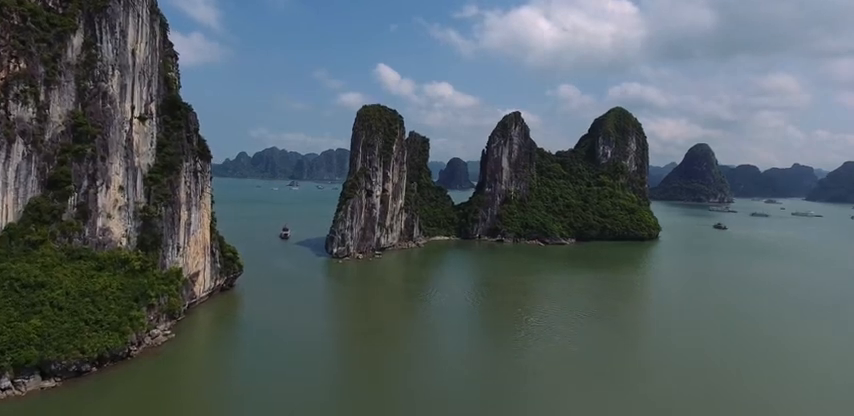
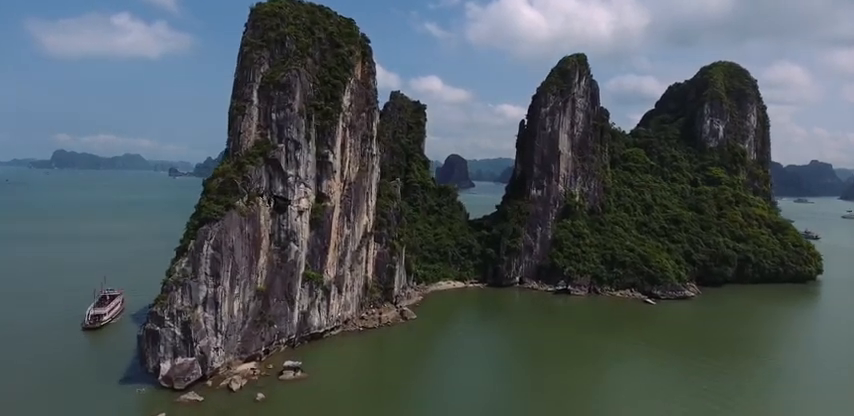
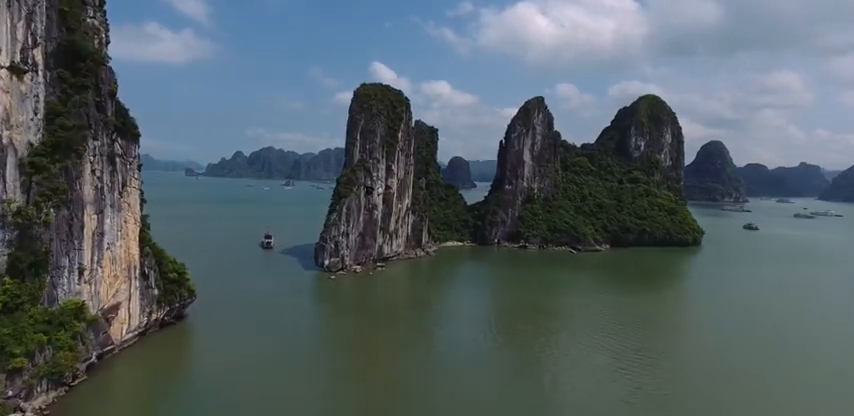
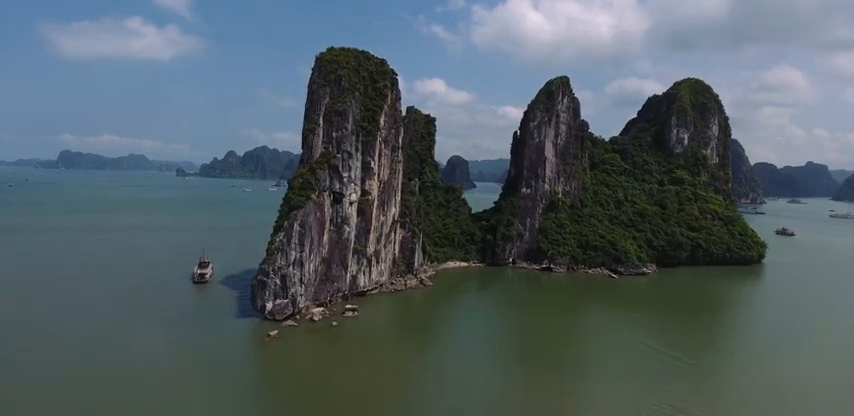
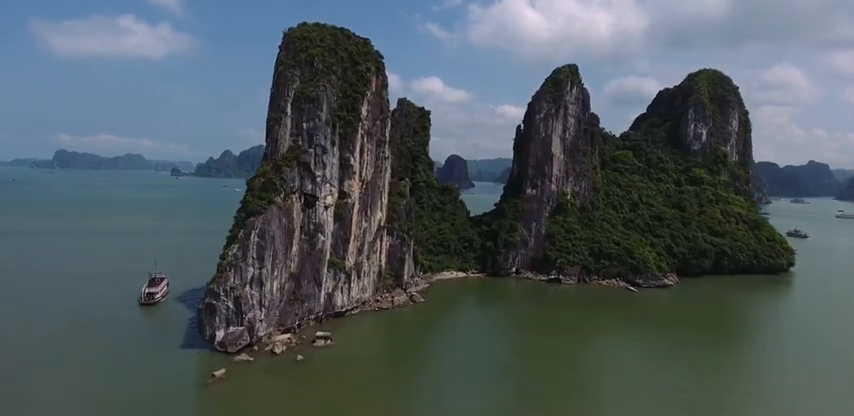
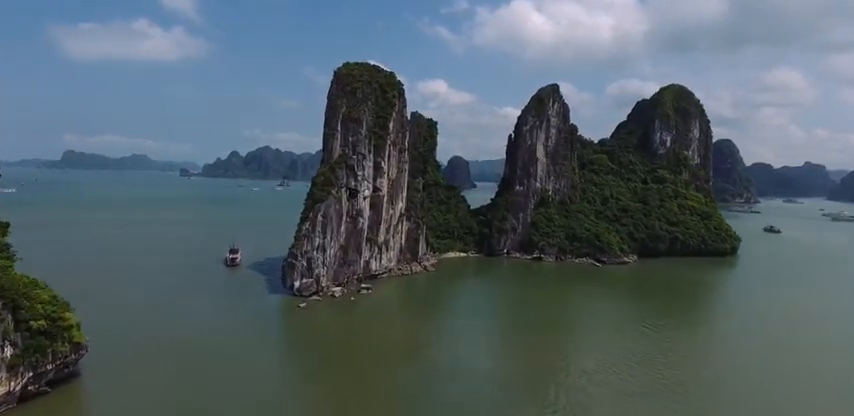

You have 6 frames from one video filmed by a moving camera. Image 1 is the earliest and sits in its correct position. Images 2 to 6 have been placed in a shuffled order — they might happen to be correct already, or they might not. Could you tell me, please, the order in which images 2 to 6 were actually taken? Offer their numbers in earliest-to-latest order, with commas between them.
3, 6, 4, 5, 2
